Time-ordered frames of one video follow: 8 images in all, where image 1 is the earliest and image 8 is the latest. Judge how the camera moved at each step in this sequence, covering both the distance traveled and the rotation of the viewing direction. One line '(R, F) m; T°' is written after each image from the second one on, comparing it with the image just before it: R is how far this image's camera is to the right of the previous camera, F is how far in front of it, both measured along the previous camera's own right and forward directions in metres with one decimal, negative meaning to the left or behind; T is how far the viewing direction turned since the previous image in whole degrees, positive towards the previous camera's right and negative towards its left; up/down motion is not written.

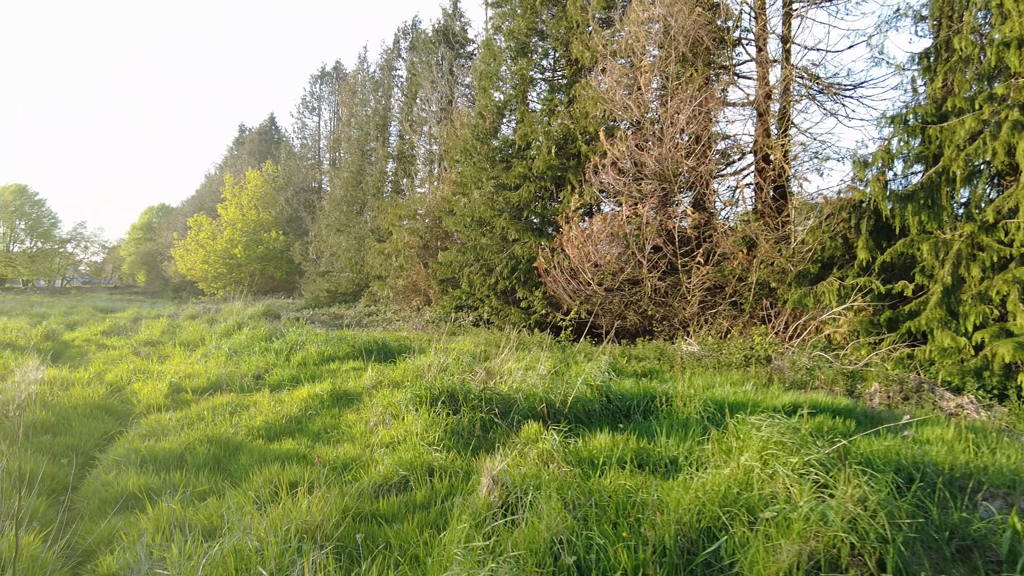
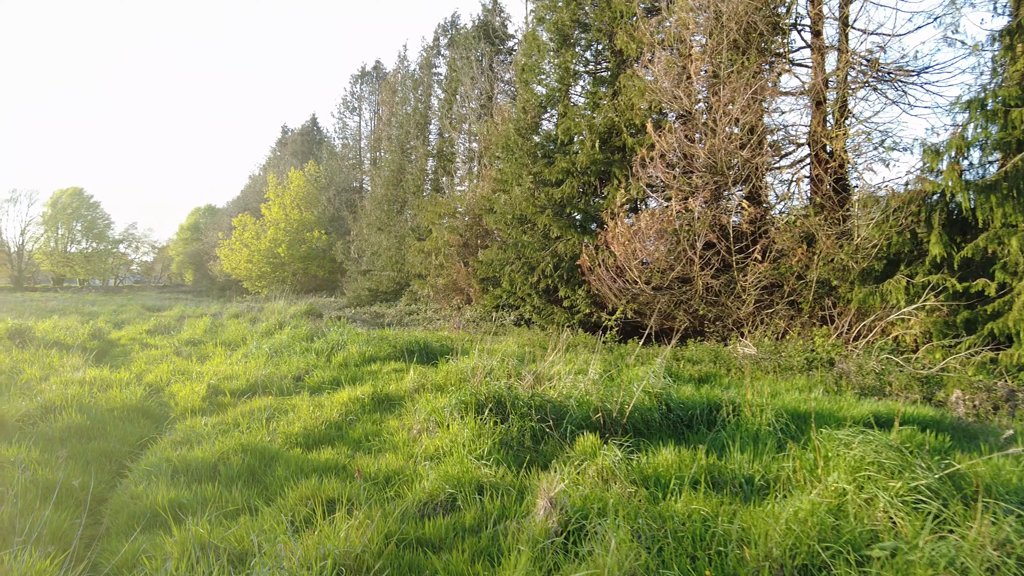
(-0.1, +0.3) m; -3°
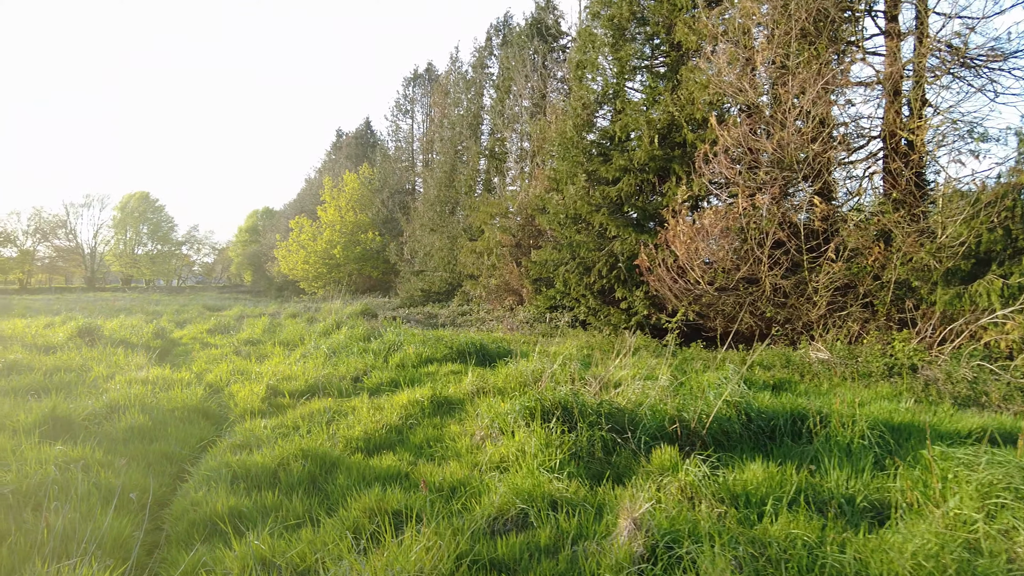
(-0.1, +0.2) m; -4°
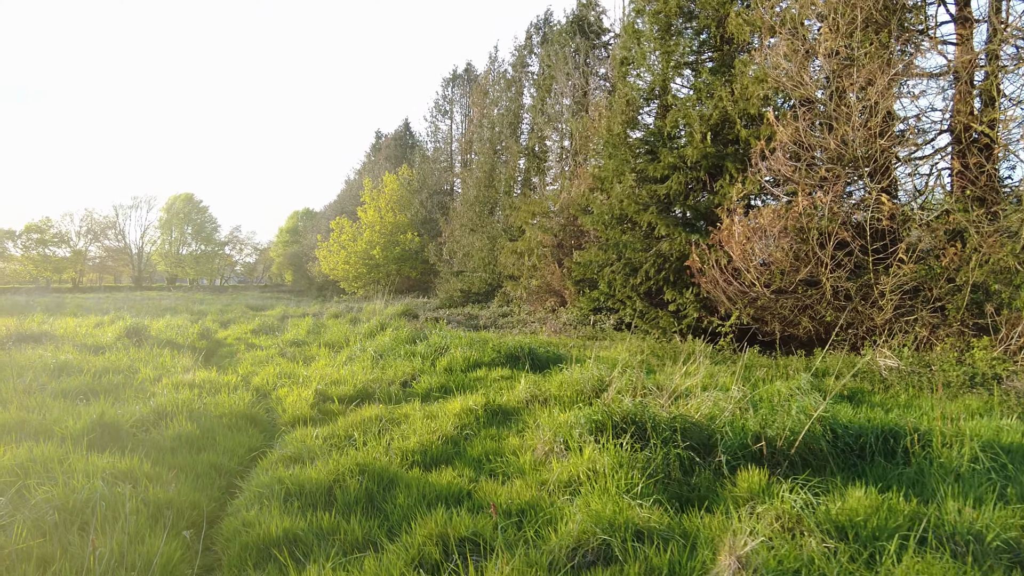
(-0.1, +0.2) m; -3°
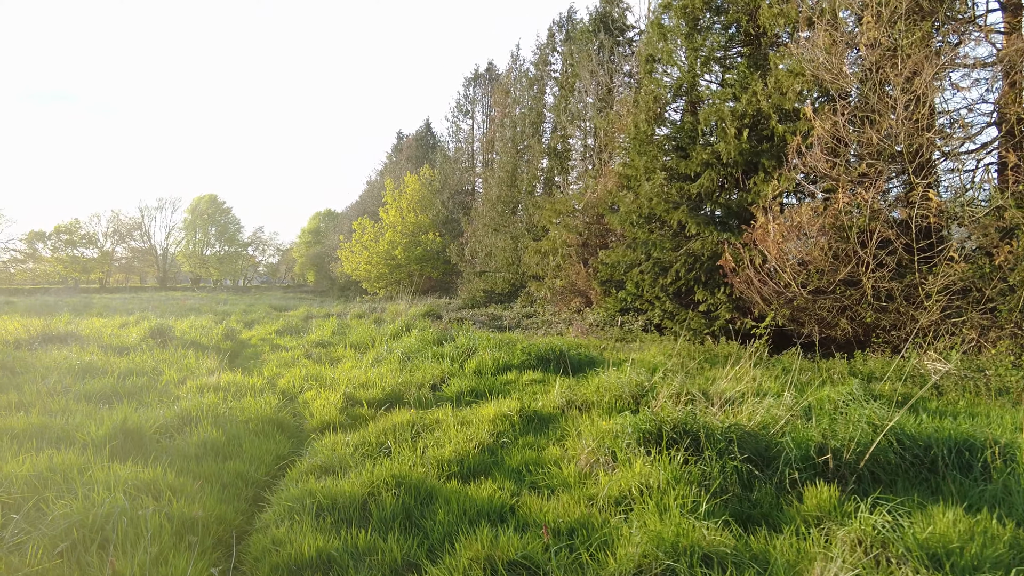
(-0.1, +0.2) m; -2°
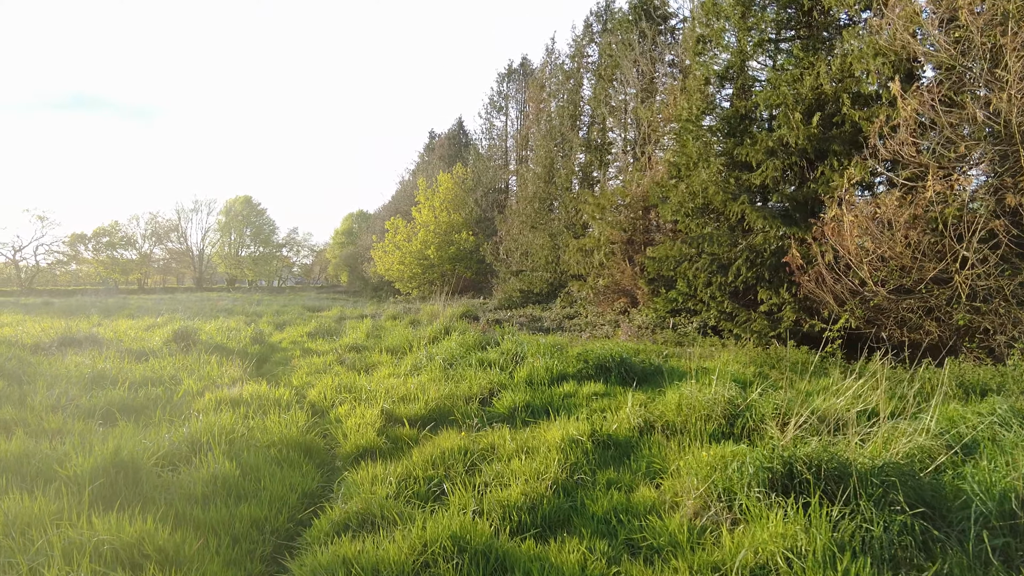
(-0.2, +0.6) m; -3°
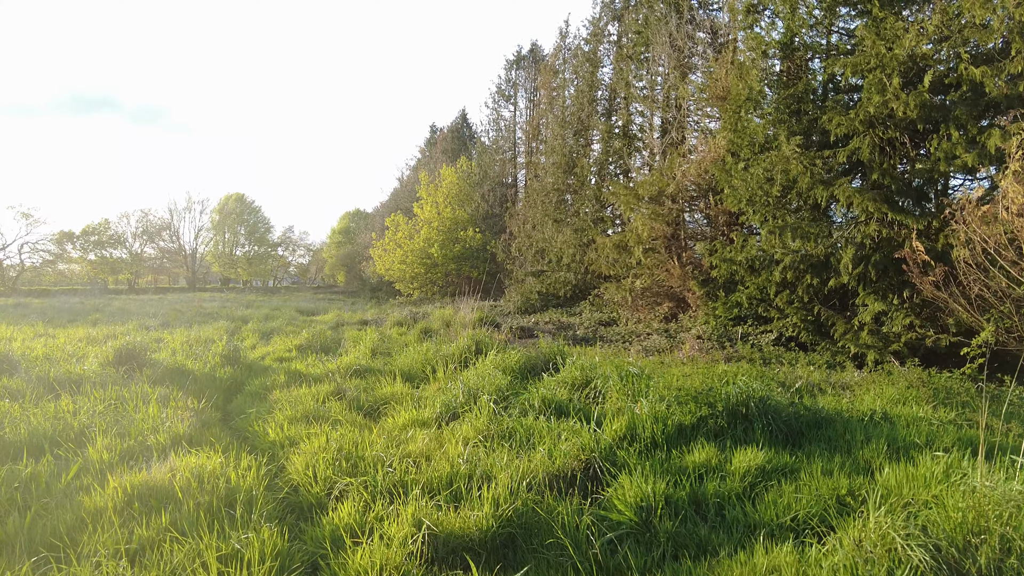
(-0.5, +1.7) m; 0°
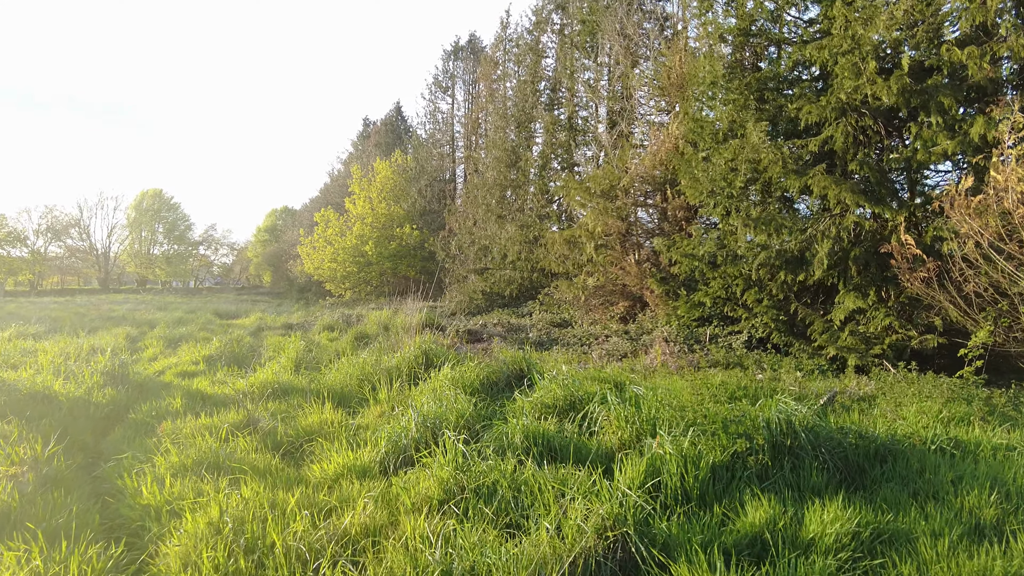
(-0.2, +0.9) m; +6°
